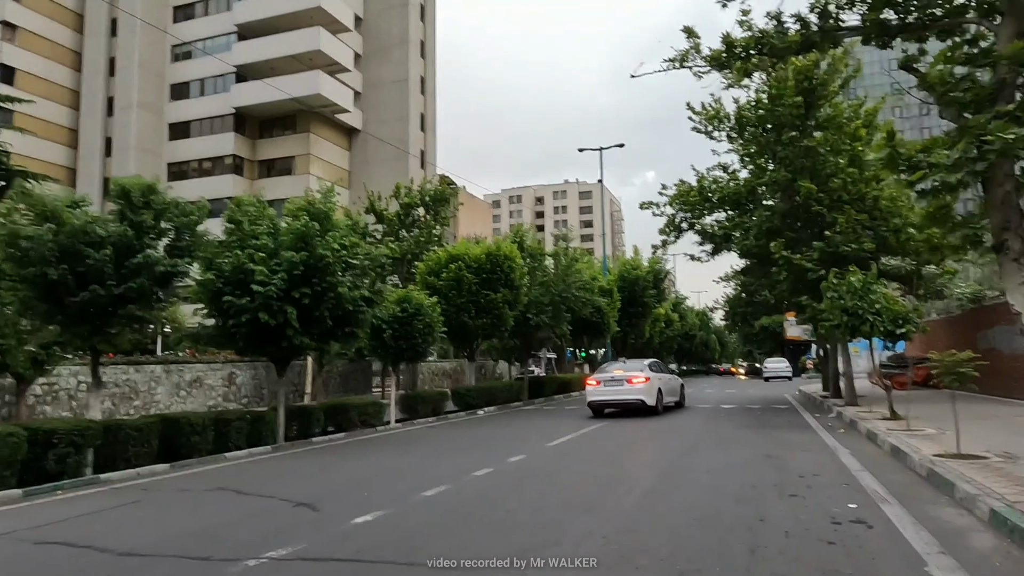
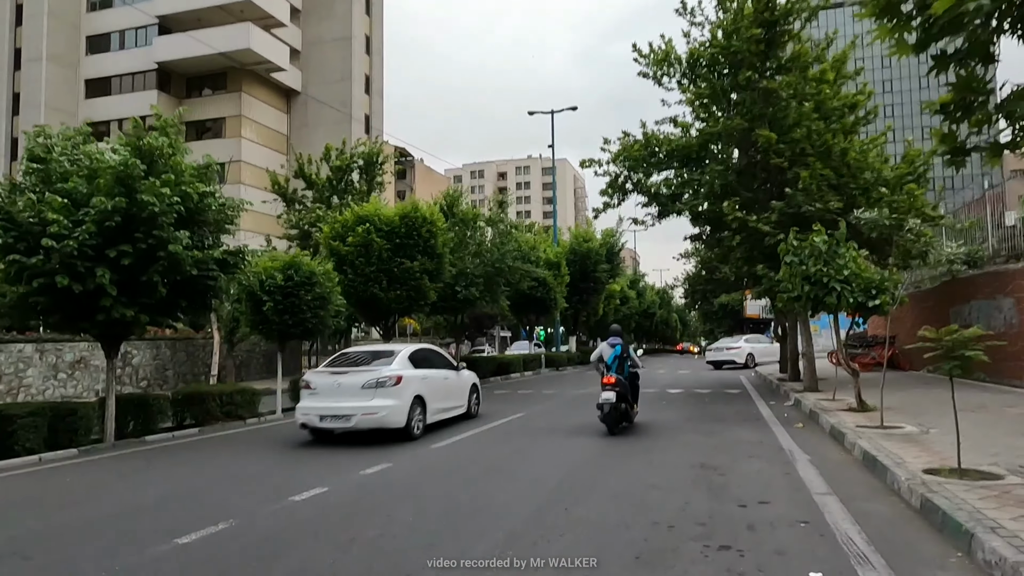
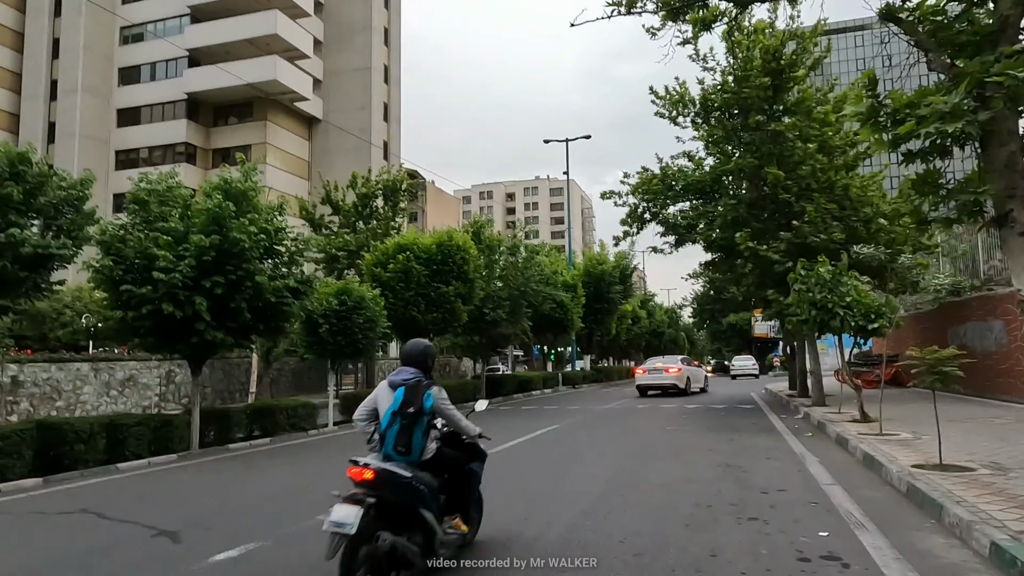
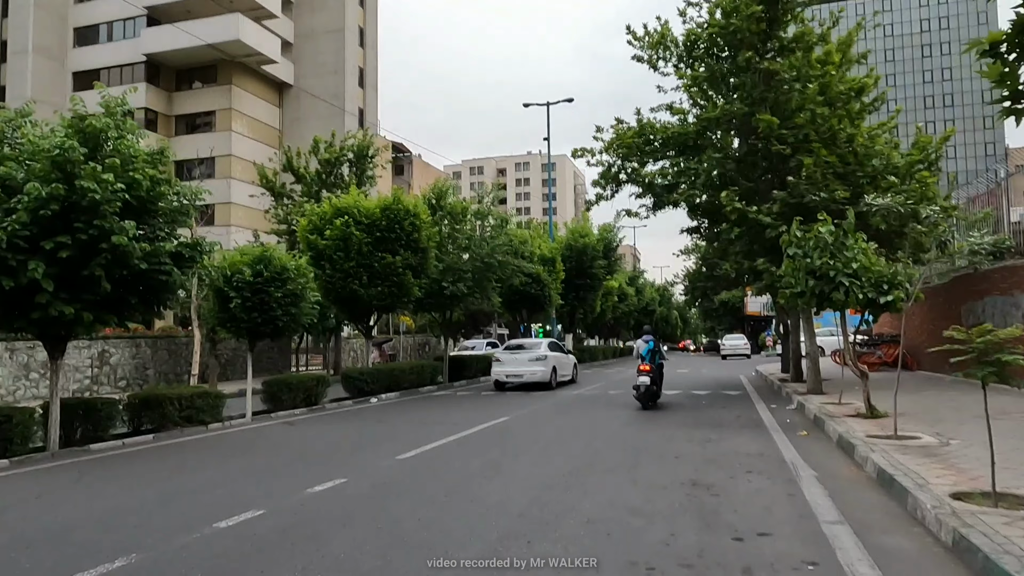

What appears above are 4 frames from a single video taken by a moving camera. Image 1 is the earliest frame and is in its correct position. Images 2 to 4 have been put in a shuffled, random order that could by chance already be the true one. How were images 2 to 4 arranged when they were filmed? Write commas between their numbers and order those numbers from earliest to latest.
3, 2, 4
